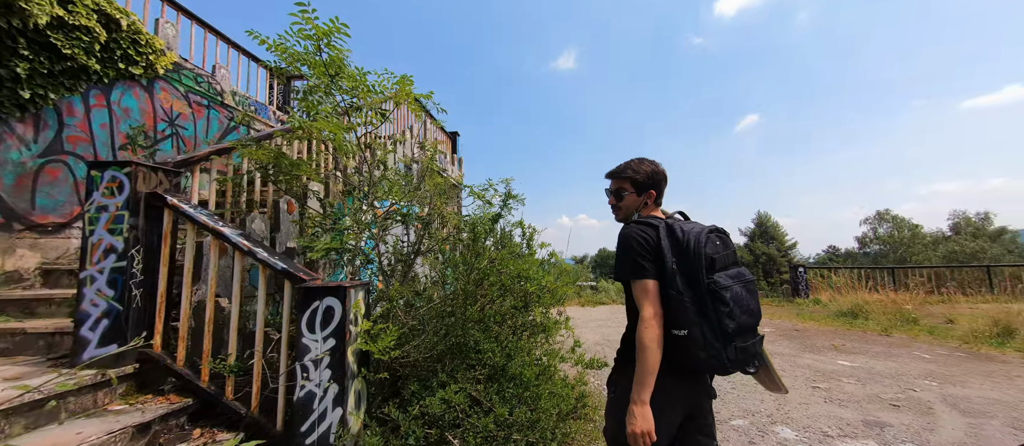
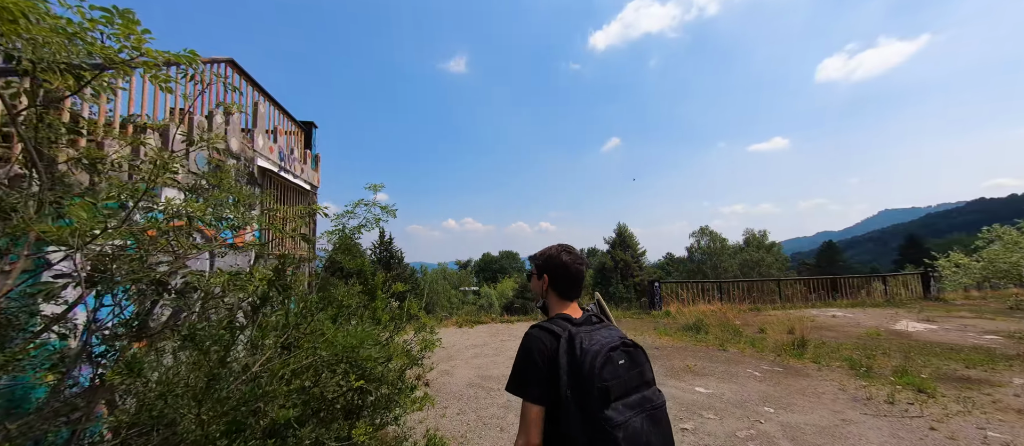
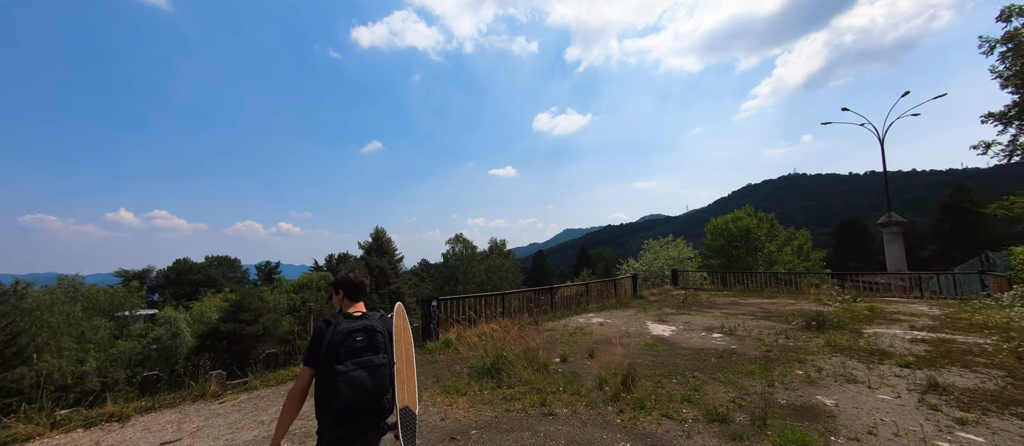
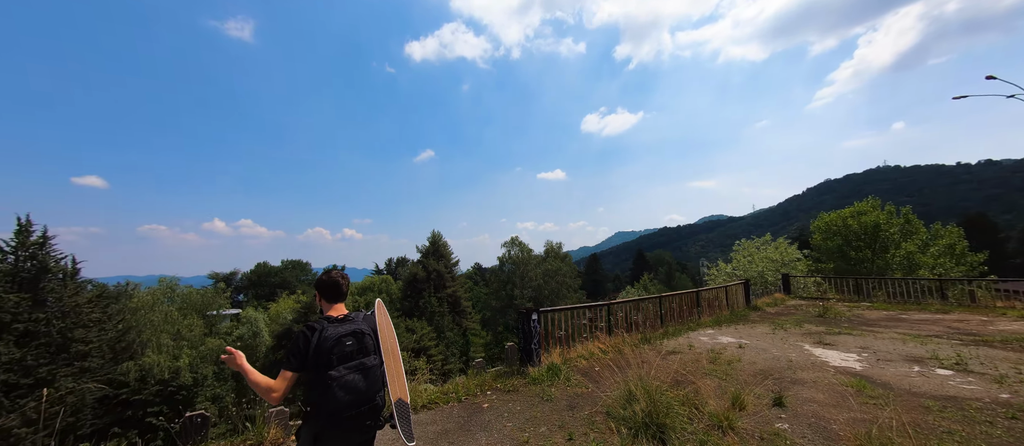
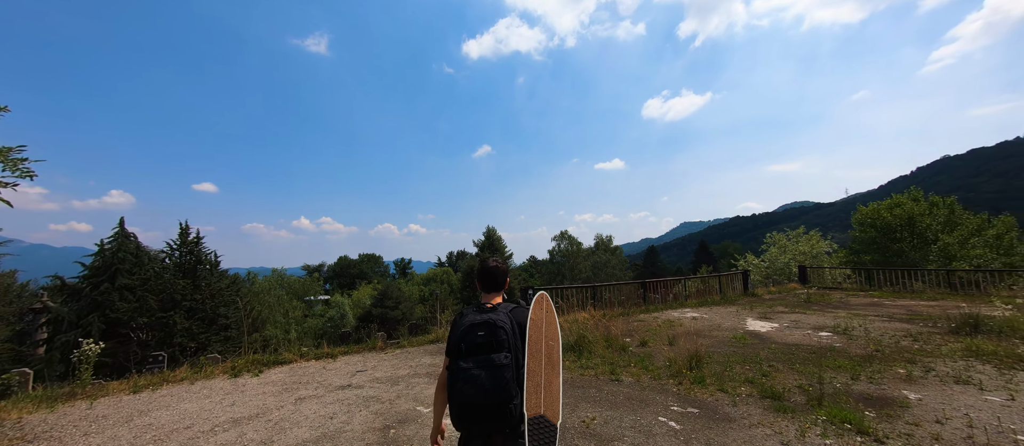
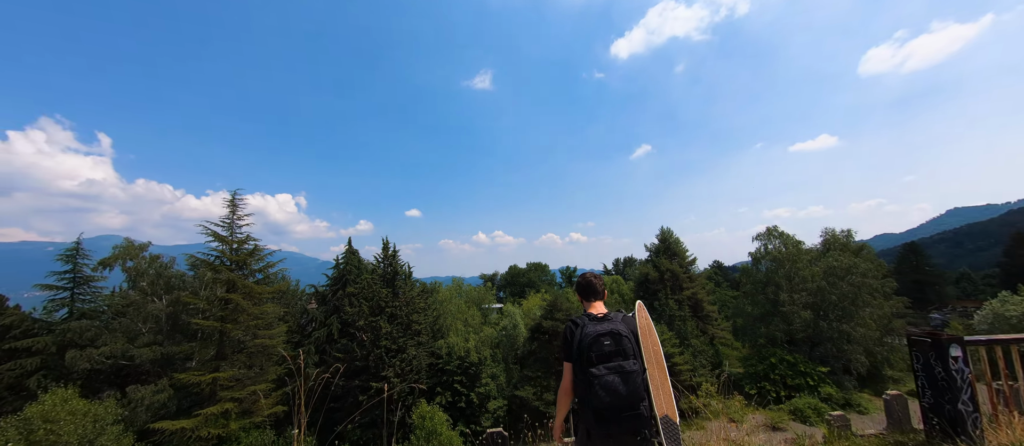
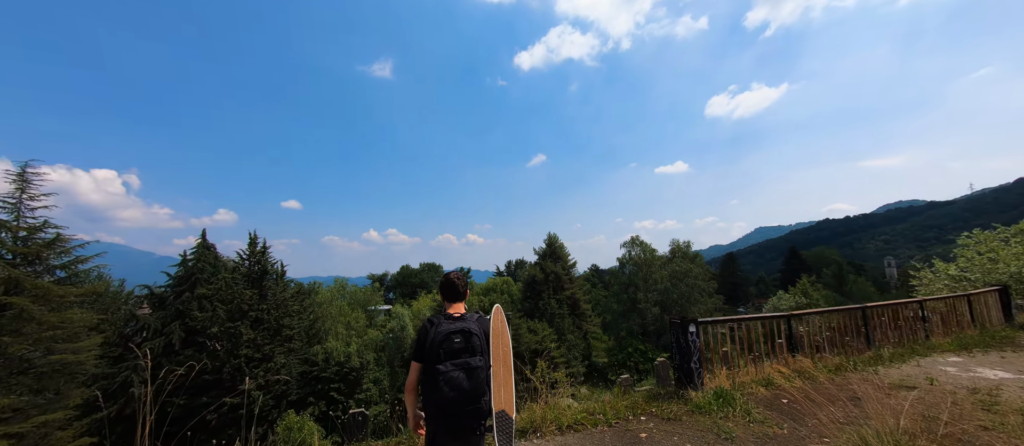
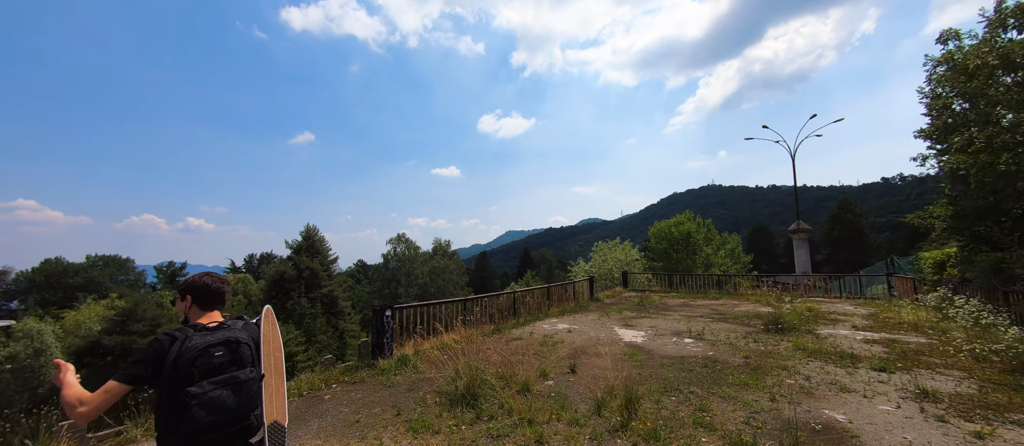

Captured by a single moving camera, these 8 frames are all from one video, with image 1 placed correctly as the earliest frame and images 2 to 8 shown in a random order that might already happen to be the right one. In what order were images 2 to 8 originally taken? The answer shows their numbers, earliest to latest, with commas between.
2, 5, 3, 8, 4, 7, 6
